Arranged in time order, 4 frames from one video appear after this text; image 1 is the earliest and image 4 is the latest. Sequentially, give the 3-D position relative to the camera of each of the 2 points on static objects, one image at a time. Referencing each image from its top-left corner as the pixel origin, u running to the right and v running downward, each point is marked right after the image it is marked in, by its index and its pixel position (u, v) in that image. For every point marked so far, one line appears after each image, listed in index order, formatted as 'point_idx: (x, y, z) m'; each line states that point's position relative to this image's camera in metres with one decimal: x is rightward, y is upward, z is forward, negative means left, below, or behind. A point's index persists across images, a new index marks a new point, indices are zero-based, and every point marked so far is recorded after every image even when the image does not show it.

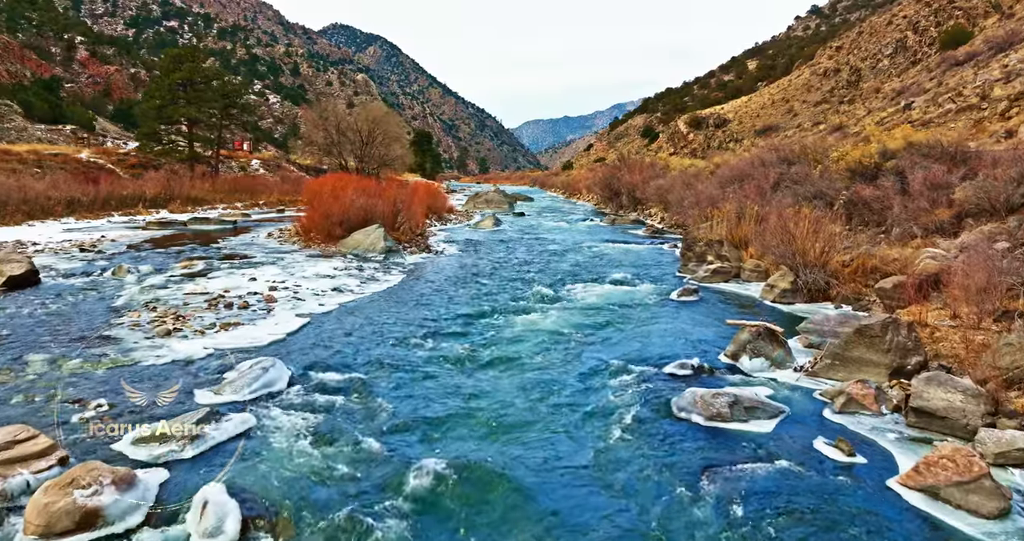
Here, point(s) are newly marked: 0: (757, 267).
0: (+4.2, 0.0, +12.4) m
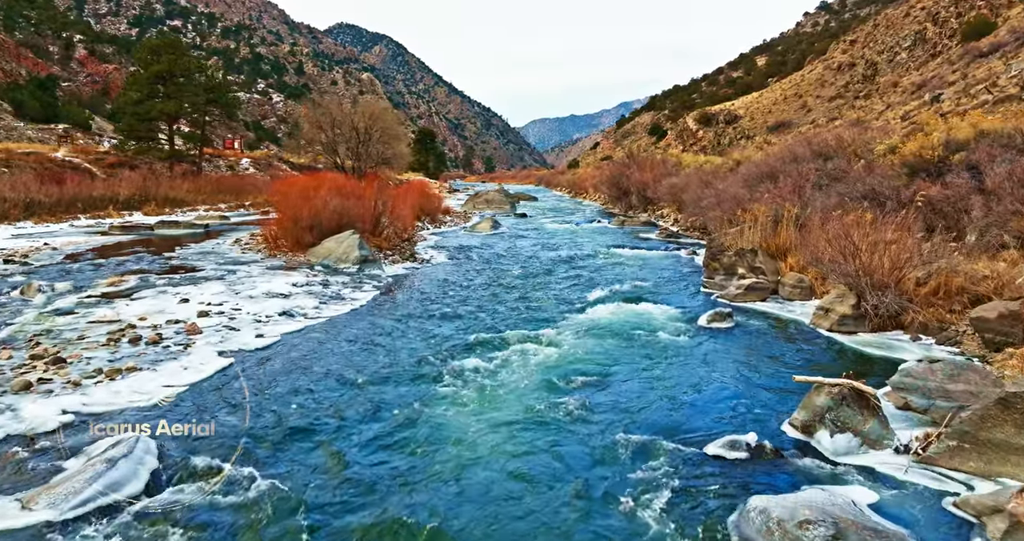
0: (+4.1, -0.2, +10.3) m
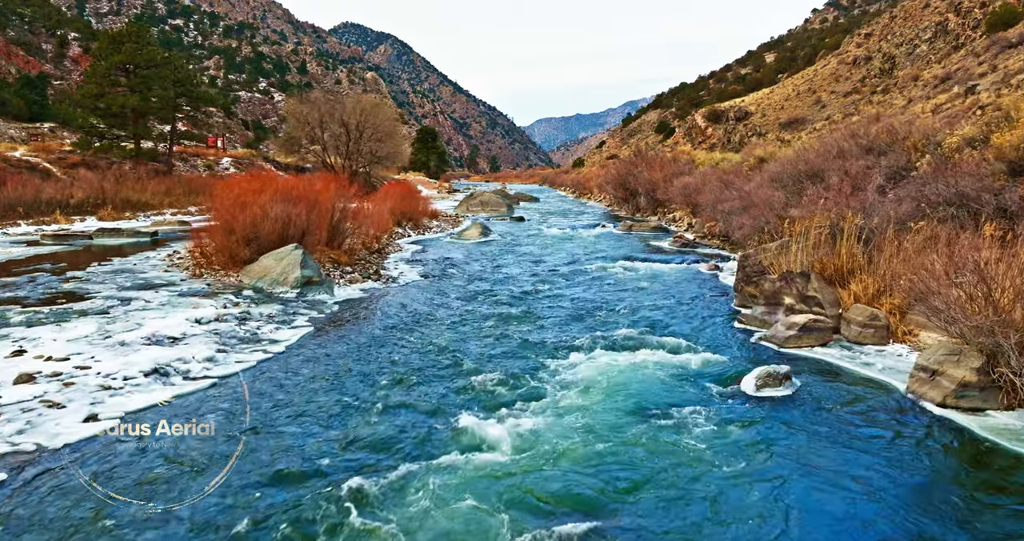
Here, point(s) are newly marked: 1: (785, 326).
0: (+3.8, -0.6, +7.5) m
1: (+3.0, -0.6, +7.8) m
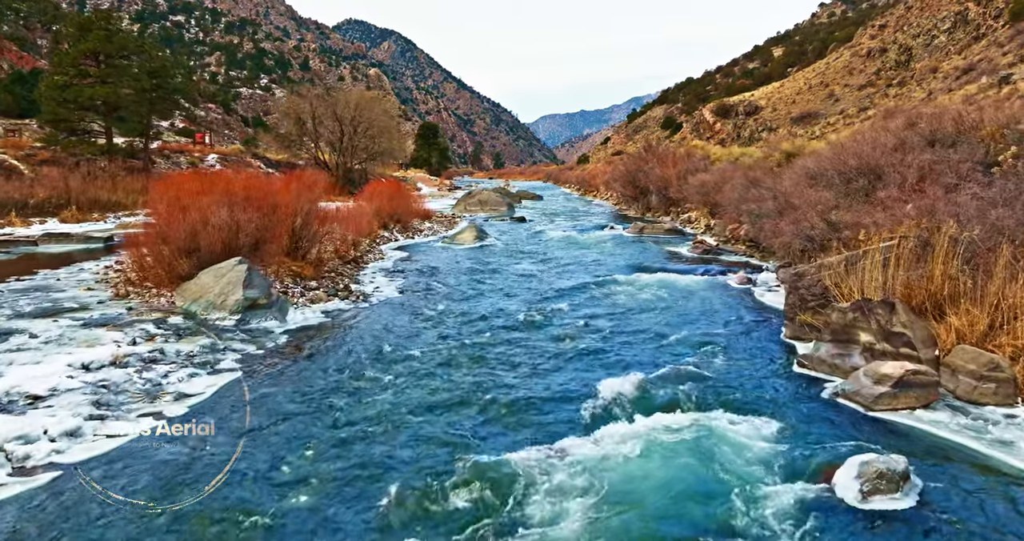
0: (+3.7, -0.8, +5.5) m
1: (+2.9, -0.9, +5.7) m
